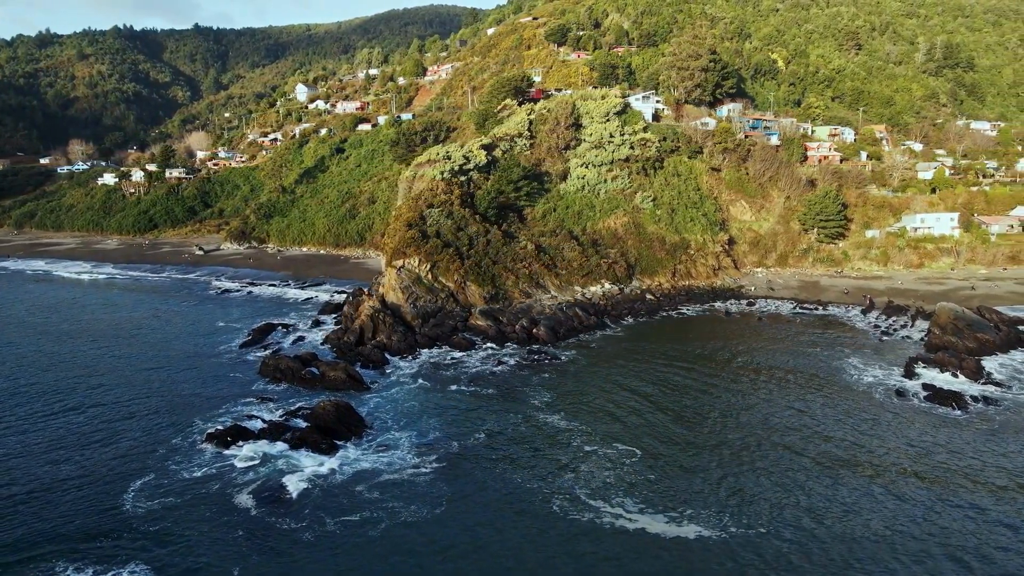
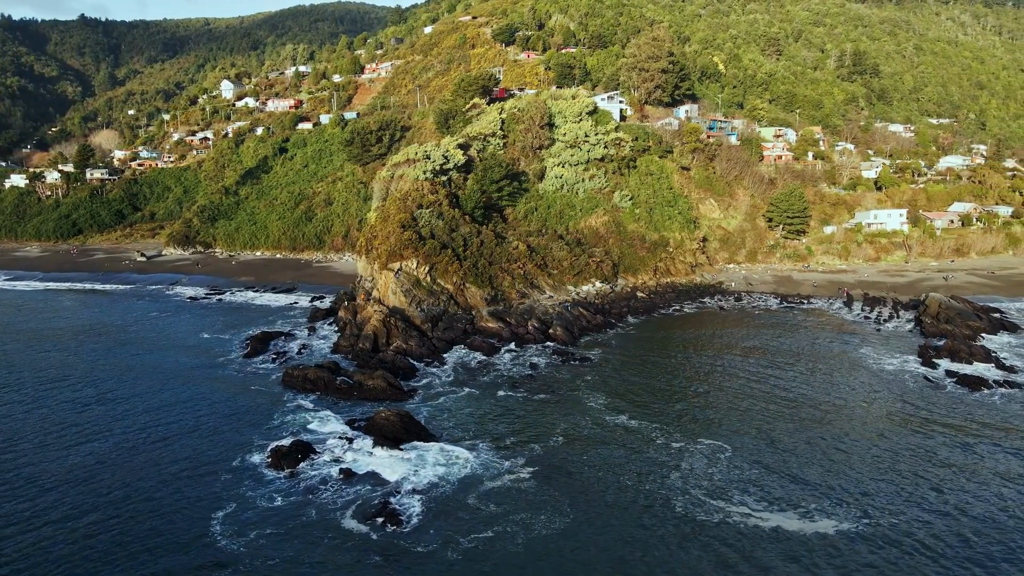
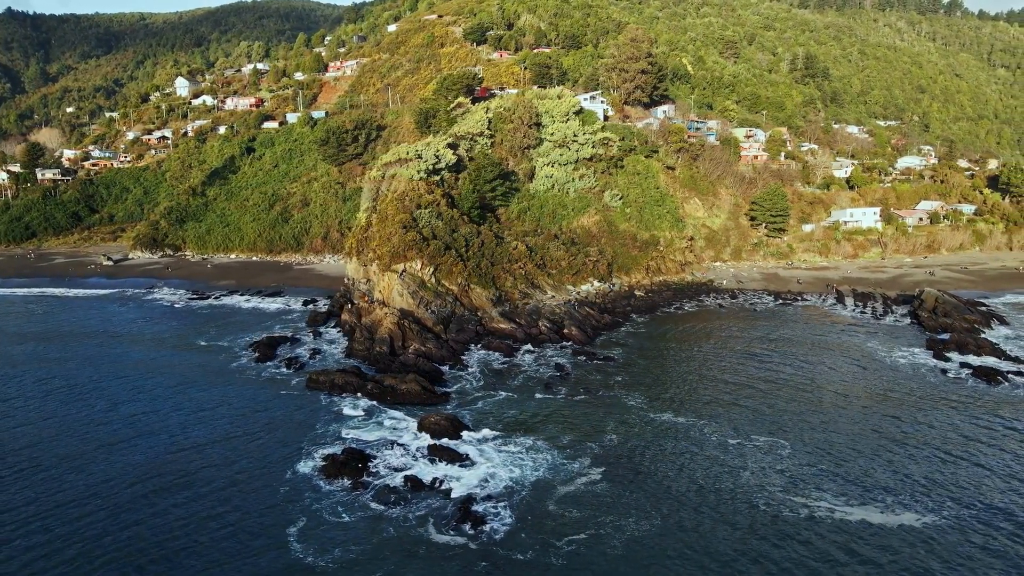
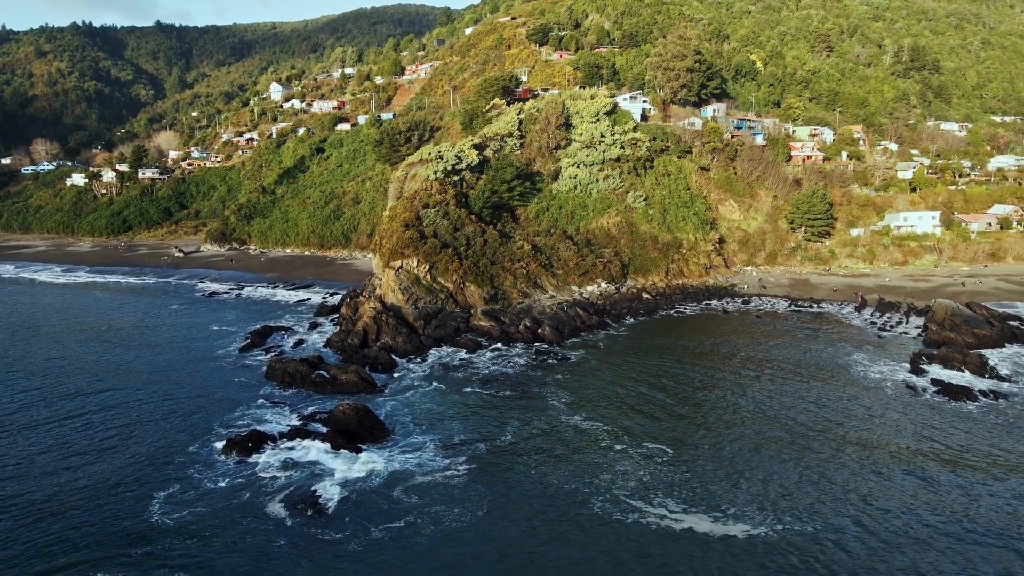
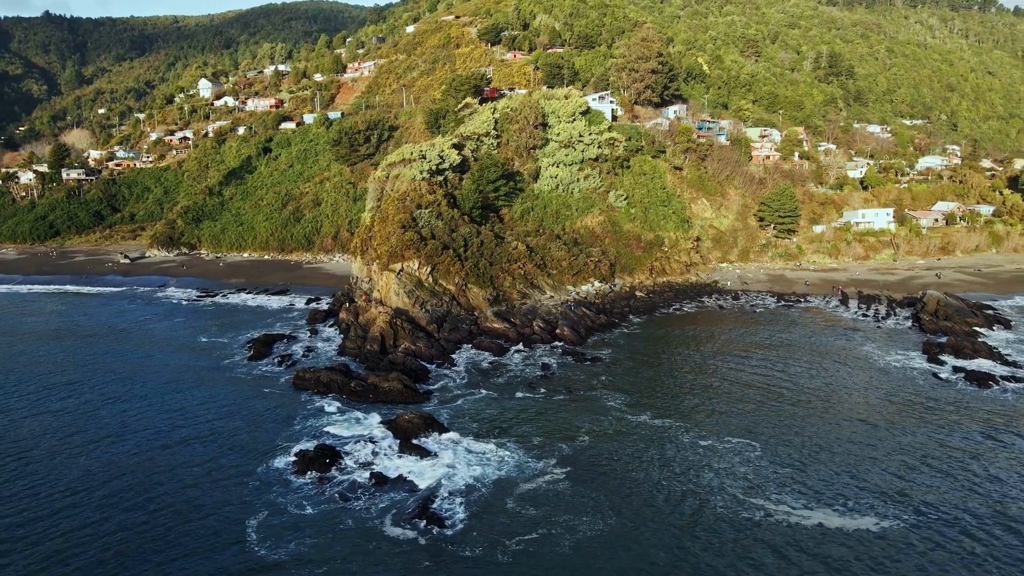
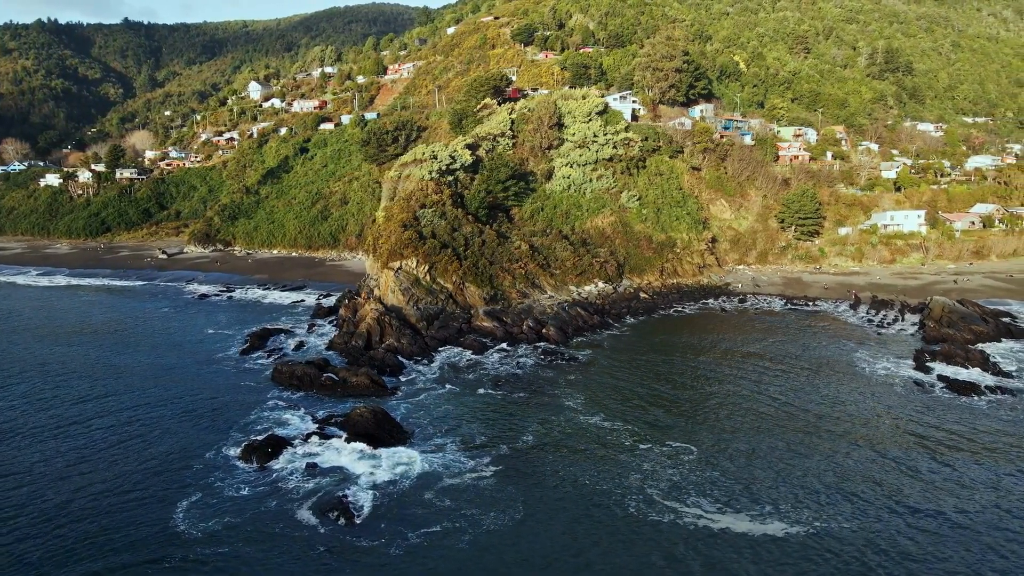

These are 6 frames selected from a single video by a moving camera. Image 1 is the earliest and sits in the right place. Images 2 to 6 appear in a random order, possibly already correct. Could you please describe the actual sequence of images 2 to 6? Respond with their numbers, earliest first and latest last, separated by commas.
4, 6, 2, 5, 3
